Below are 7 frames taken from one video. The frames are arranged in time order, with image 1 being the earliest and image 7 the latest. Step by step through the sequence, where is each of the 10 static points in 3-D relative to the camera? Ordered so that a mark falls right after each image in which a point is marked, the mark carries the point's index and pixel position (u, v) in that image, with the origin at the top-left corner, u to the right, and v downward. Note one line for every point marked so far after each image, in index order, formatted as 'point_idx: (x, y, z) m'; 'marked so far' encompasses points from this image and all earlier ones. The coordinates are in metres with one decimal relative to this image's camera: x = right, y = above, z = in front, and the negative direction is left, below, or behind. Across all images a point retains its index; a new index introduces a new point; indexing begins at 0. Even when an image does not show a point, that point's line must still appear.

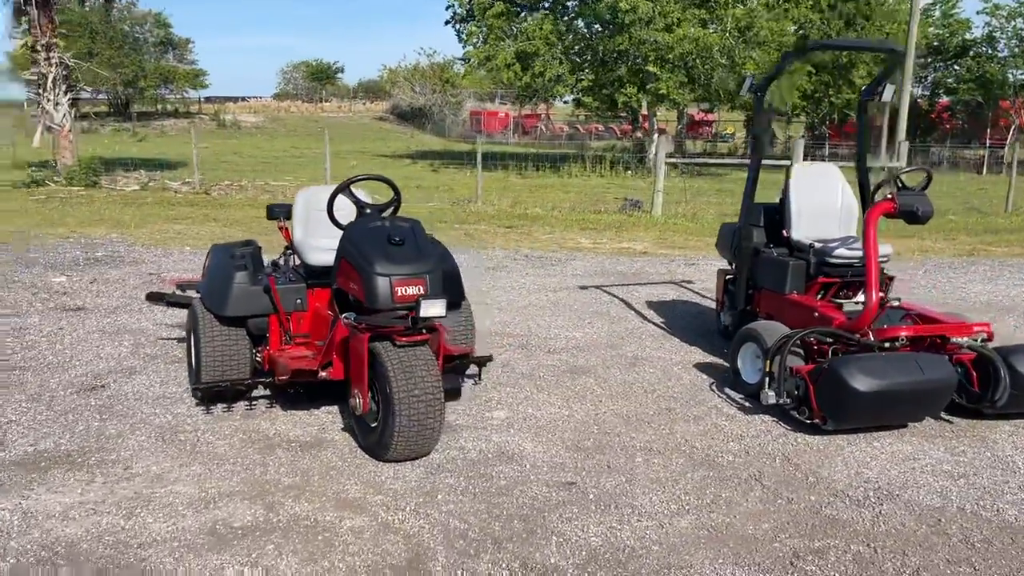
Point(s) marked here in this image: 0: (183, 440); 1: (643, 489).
0: (-1.5, -0.7, +4.1) m
1: (+0.5, -0.9, +3.8) m
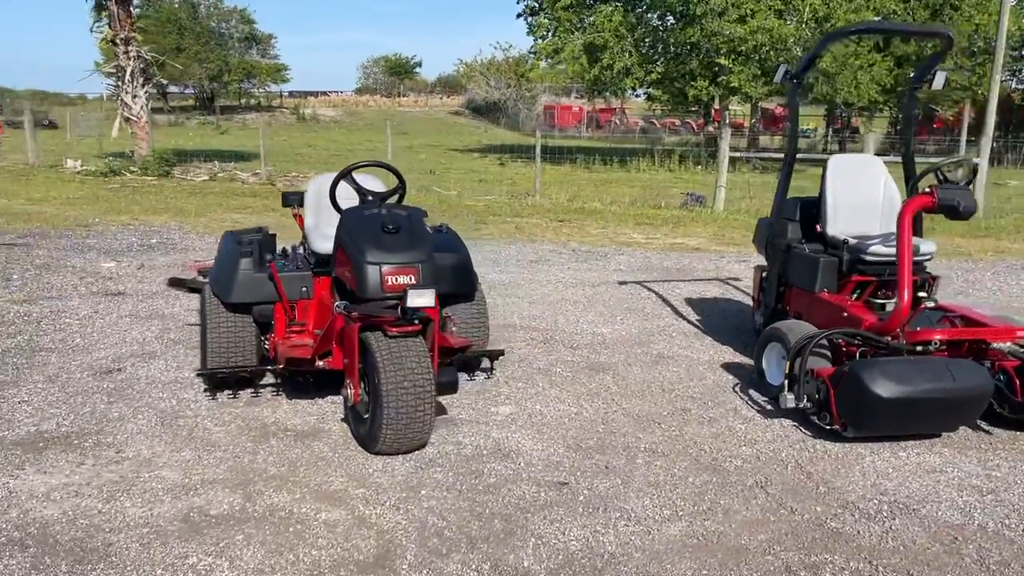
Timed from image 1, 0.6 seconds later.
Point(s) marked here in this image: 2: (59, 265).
0: (-1.5, -0.6, +4.1) m
1: (+0.5, -0.8, +3.6) m
2: (-4.1, +0.2, +8.0) m
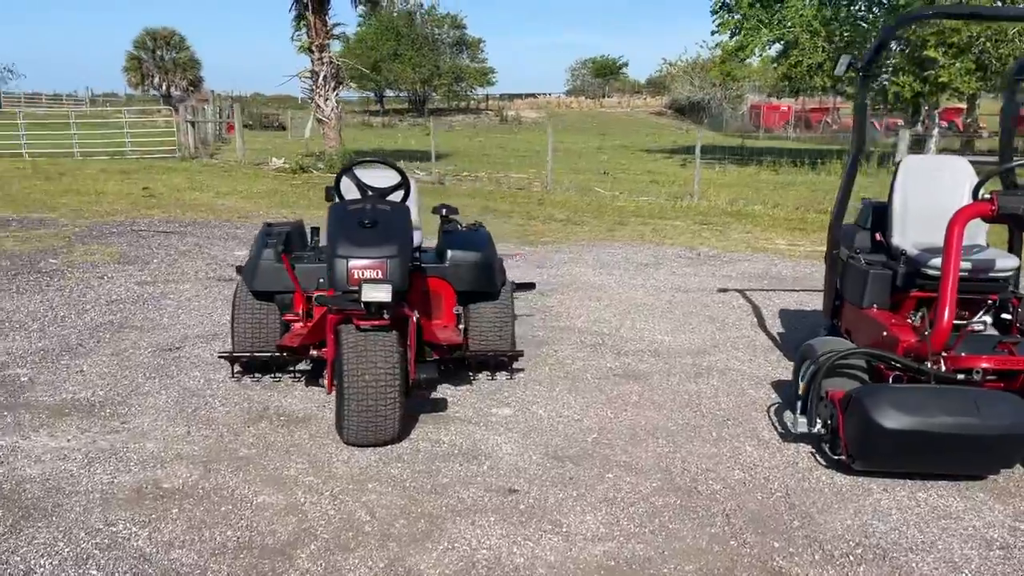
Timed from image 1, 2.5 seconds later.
0: (-1.6, -0.6, +4.4) m
1: (+0.3, -0.8, +3.4) m
2: (-3.1, +0.4, +8.8) m
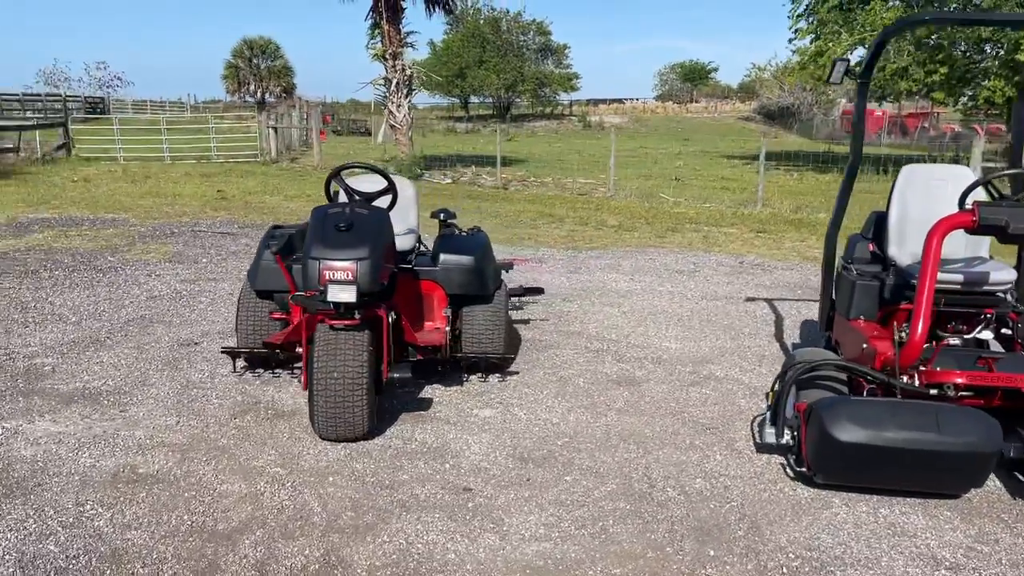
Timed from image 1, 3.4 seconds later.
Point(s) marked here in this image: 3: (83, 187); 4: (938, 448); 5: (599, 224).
0: (-1.7, -0.6, +4.6) m
1: (+0.1, -0.9, +3.5) m
2: (-2.7, +0.4, +9.1) m
3: (-7.6, +1.8, +15.8) m
4: (+1.6, -0.6, +3.3) m
5: (+1.2, +0.9, +12.5) m
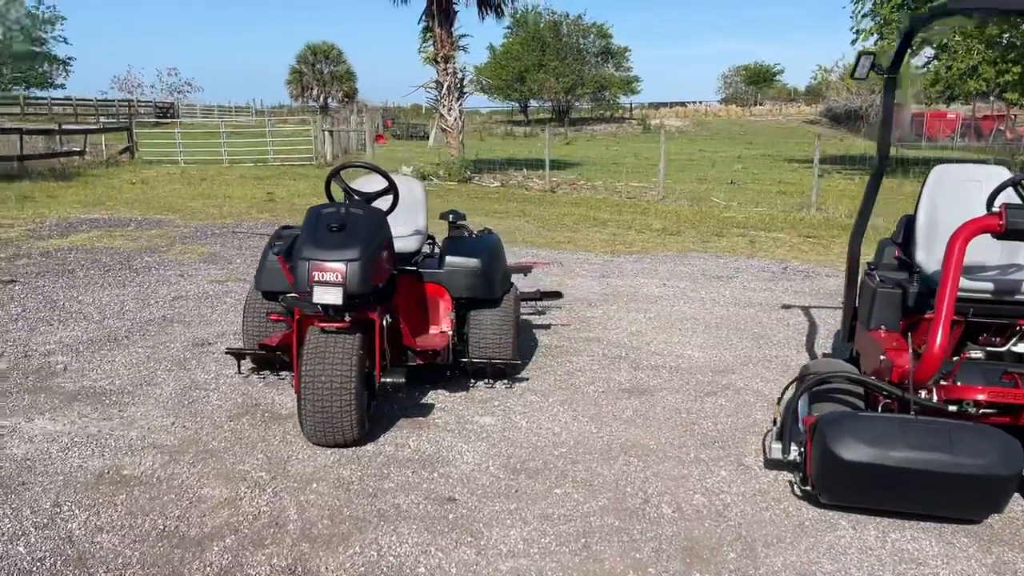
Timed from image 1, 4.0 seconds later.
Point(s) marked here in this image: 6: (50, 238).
0: (-1.6, -0.6, +4.6) m
1: (0.0, -0.9, +3.3) m
2: (-2.4, +0.4, +9.2) m
3: (-6.8, +1.8, +16.2) m
4: (+1.5, -0.6, +3.1) m
5: (+1.8, +0.8, +12.3) m
6: (-5.0, +0.5, +9.7) m
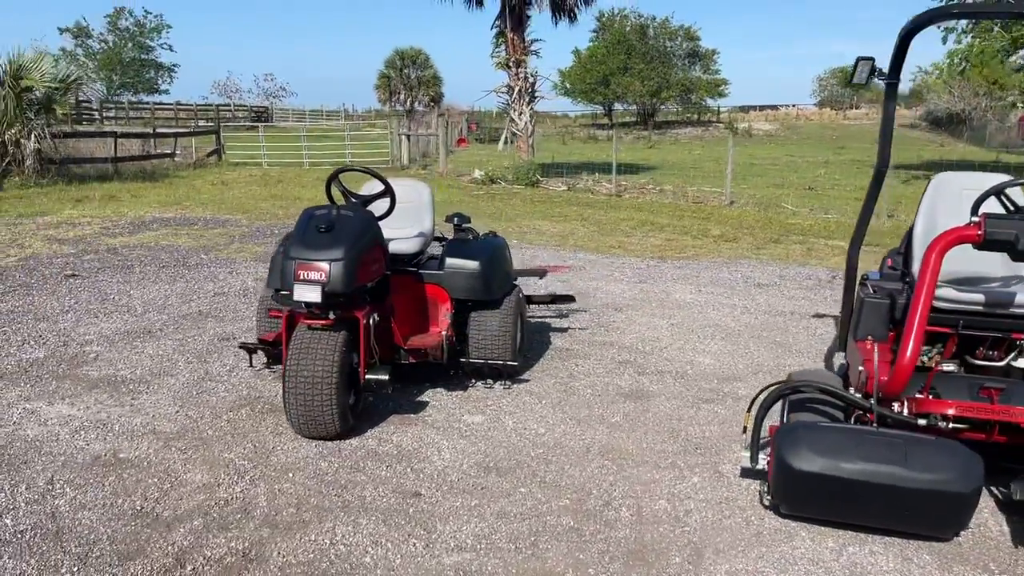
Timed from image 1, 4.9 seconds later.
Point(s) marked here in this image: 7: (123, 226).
0: (-1.7, -0.5, +4.8) m
1: (-0.2, -0.9, +3.4) m
2: (-1.9, +0.4, +9.5) m
3: (-5.6, +1.9, +16.9) m
4: (+1.3, -0.7, +3.0) m
5: (+2.6, +0.7, +12.2) m
6: (-4.5, +0.6, +10.3) m
7: (-4.8, +0.8, +11.0) m
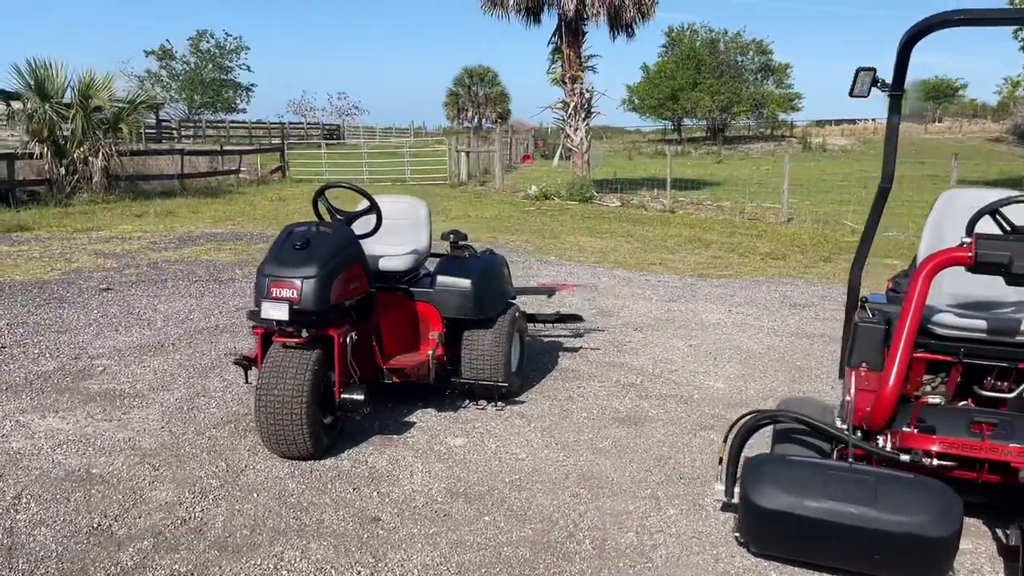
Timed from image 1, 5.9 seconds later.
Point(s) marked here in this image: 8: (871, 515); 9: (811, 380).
0: (-1.7, -0.6, +4.8) m
1: (-0.3, -1.0, +3.3) m
2: (-1.6, +0.2, +9.5) m
3: (-4.6, +1.6, +17.2) m
4: (+1.1, -0.7, +2.8) m
5: (+3.1, +0.5, +11.8) m
6: (-4.1, +0.4, +10.5) m
7: (-4.3, +0.6, +11.3) m
8: (+1.1, -0.7, +2.8) m
9: (+1.9, -0.6, +5.5) m
